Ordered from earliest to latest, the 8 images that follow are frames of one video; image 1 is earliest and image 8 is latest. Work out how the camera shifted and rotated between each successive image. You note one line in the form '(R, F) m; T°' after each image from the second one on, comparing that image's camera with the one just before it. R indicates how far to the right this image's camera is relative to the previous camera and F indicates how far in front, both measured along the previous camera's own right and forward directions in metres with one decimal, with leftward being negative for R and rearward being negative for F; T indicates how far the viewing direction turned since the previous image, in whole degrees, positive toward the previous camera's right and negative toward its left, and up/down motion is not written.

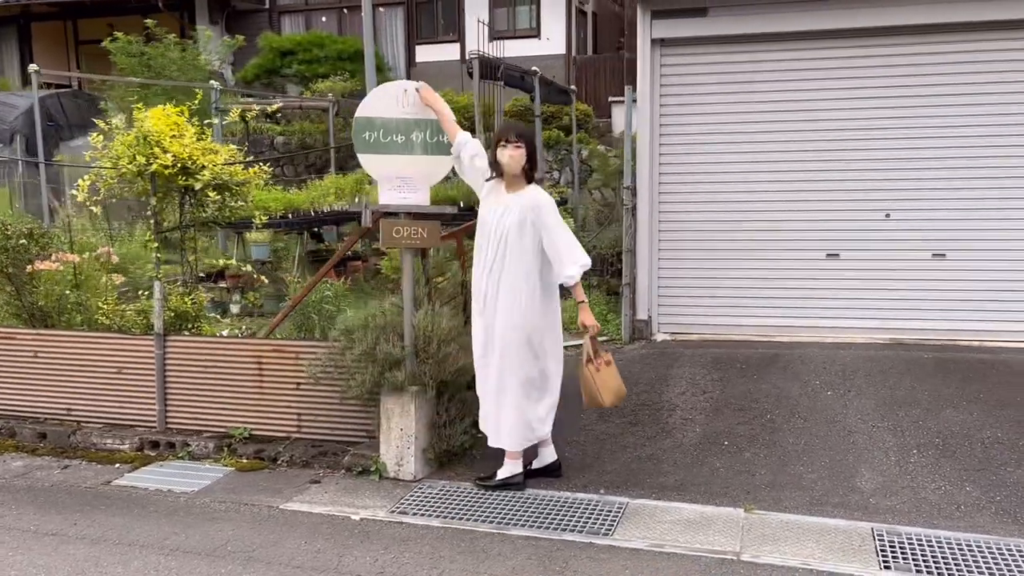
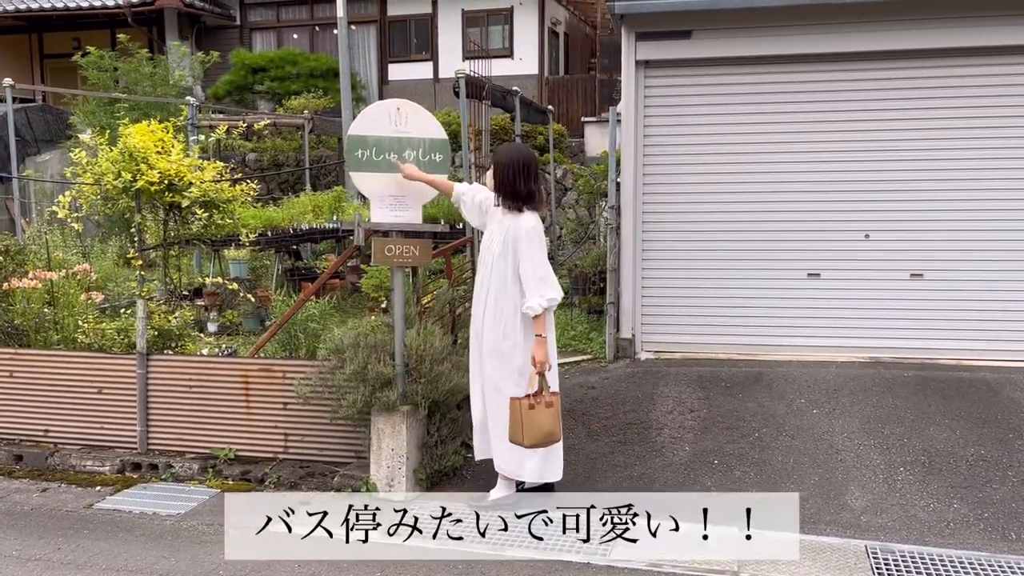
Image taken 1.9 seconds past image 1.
(-0.2, 0.0) m; +2°
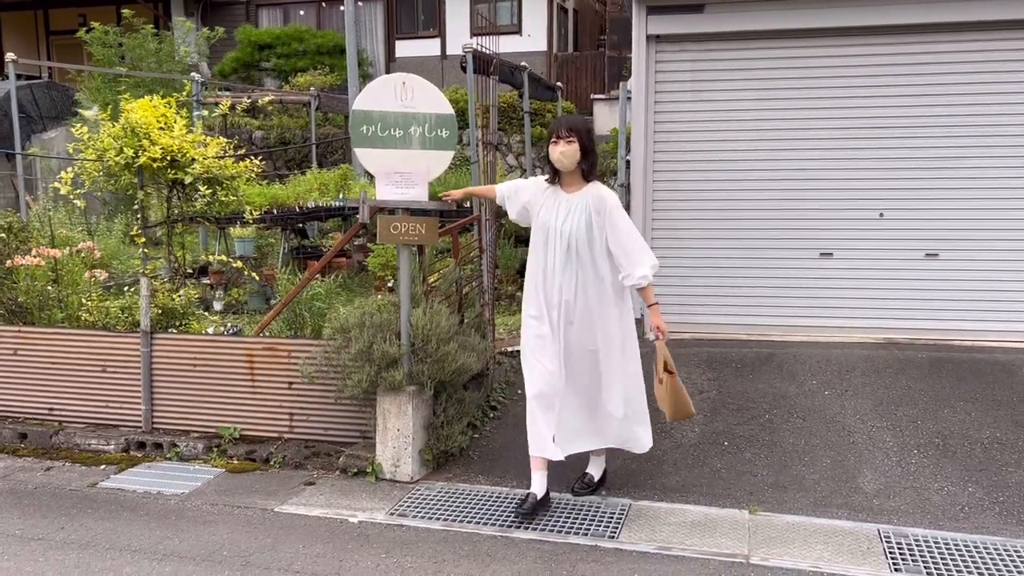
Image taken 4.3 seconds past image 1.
(0.0, +0.1) m; -1°
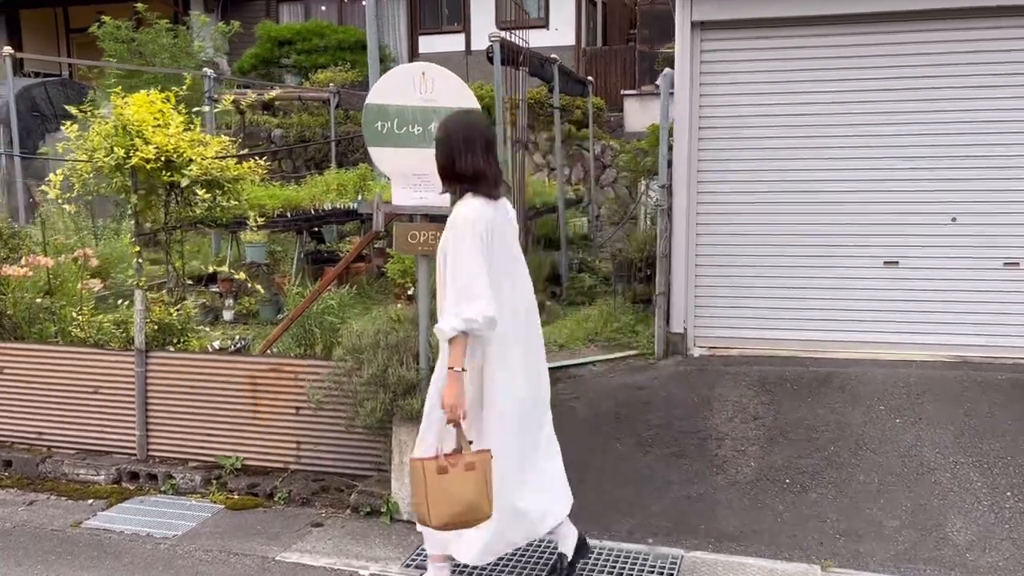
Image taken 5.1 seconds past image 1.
(0.0, +0.5) m; -2°
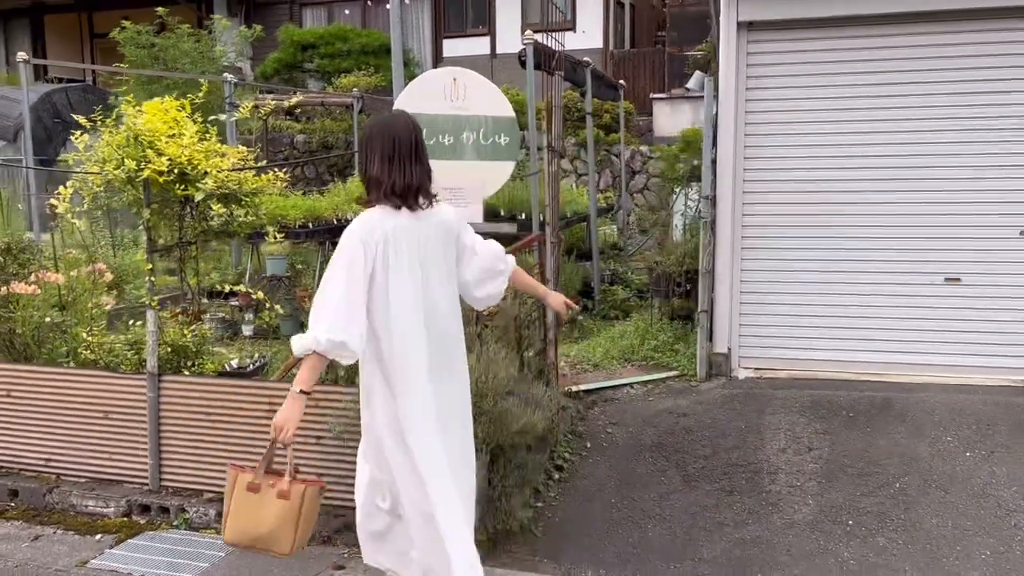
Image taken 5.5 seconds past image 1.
(-0.1, +0.3) m; -2°
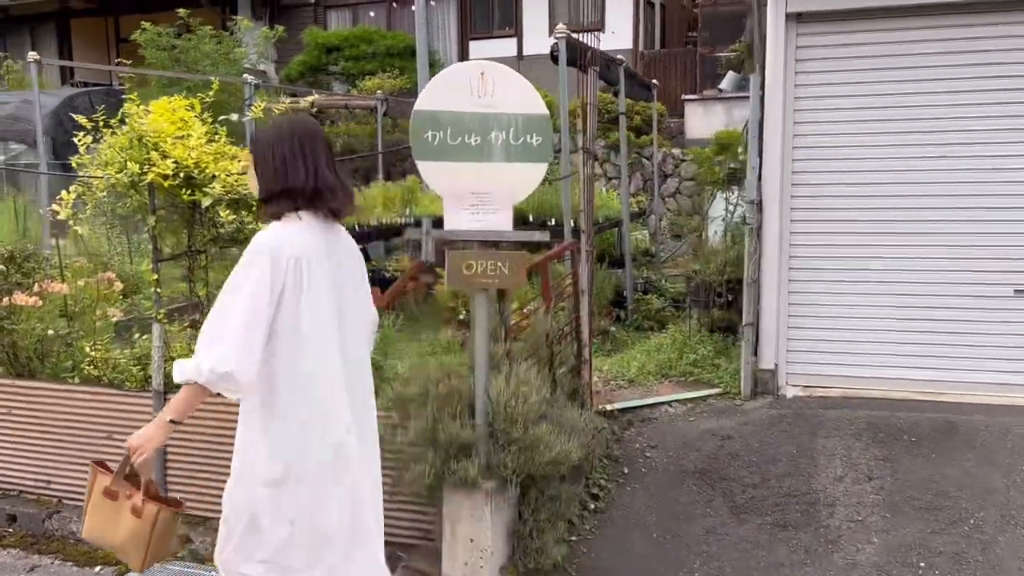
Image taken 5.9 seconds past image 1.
(0.0, +0.3) m; -2°
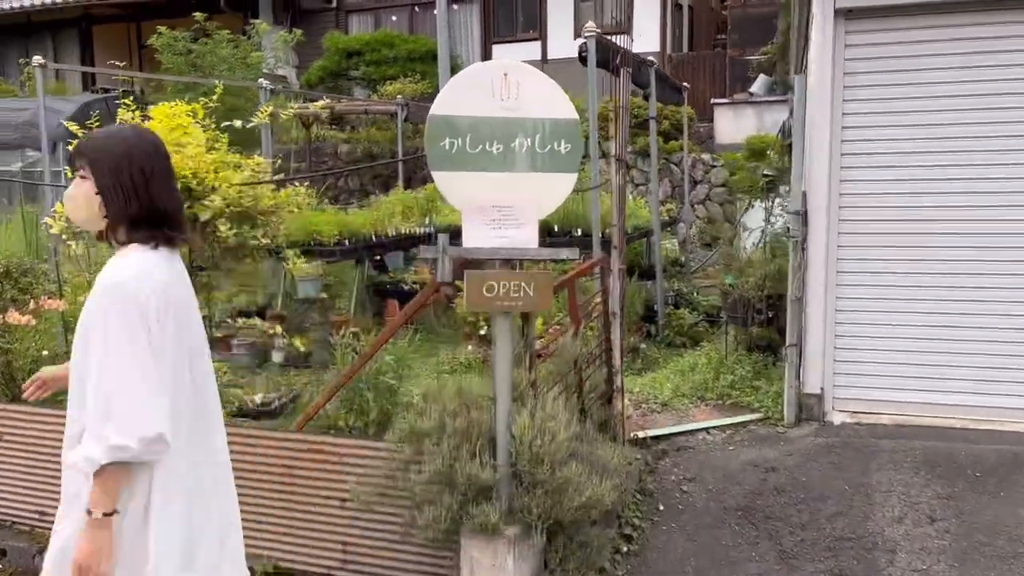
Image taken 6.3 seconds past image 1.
(0.0, +0.3) m; -2°
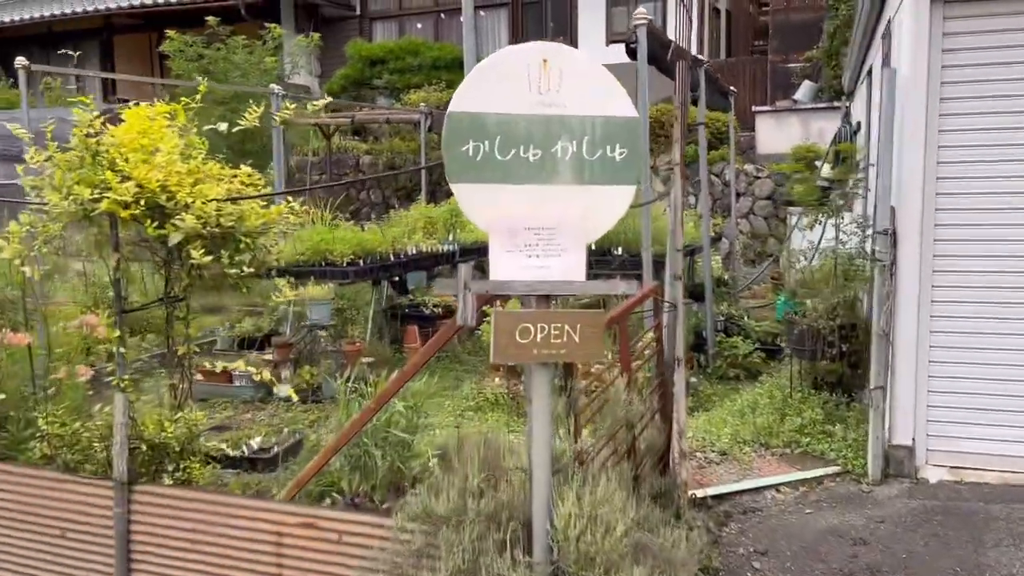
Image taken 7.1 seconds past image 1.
(0.0, +0.7) m; -2°
